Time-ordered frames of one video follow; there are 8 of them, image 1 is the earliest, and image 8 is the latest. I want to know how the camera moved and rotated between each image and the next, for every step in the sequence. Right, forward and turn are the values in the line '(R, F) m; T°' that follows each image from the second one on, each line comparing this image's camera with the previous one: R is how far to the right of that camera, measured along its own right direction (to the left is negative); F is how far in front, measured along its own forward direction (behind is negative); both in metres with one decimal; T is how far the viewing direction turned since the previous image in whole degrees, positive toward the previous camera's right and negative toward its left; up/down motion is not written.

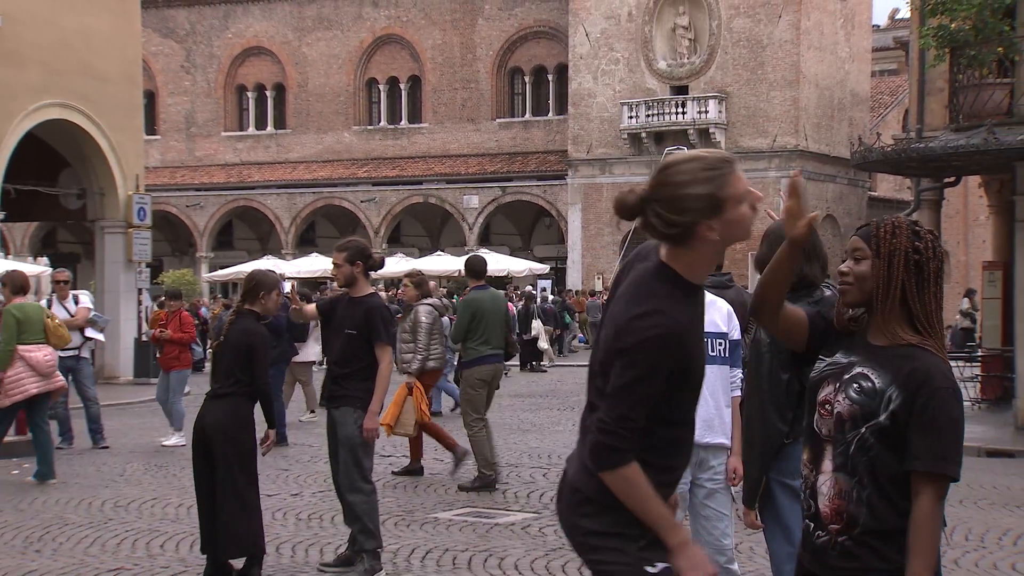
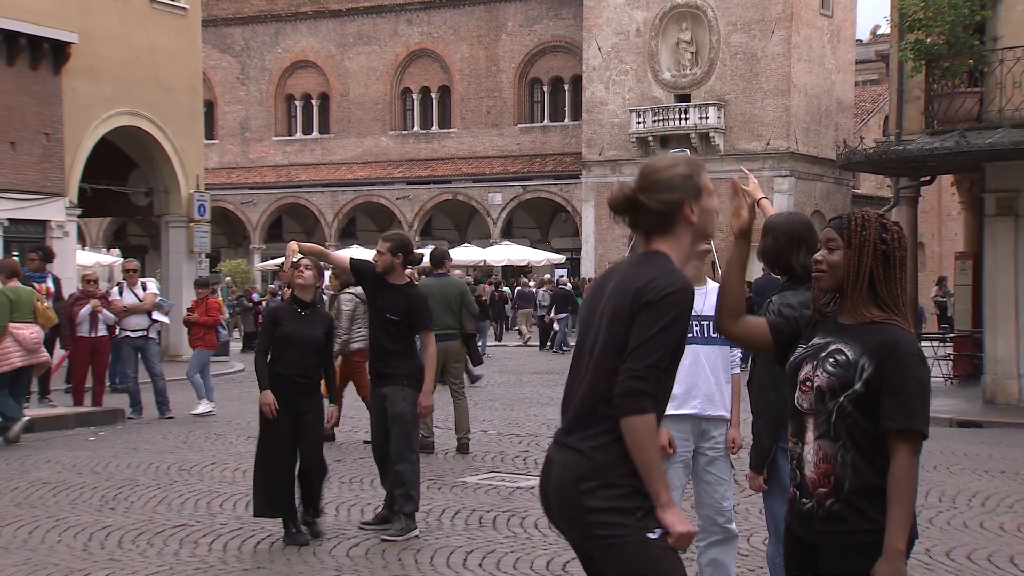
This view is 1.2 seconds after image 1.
(-0.1, -0.9) m; -1°
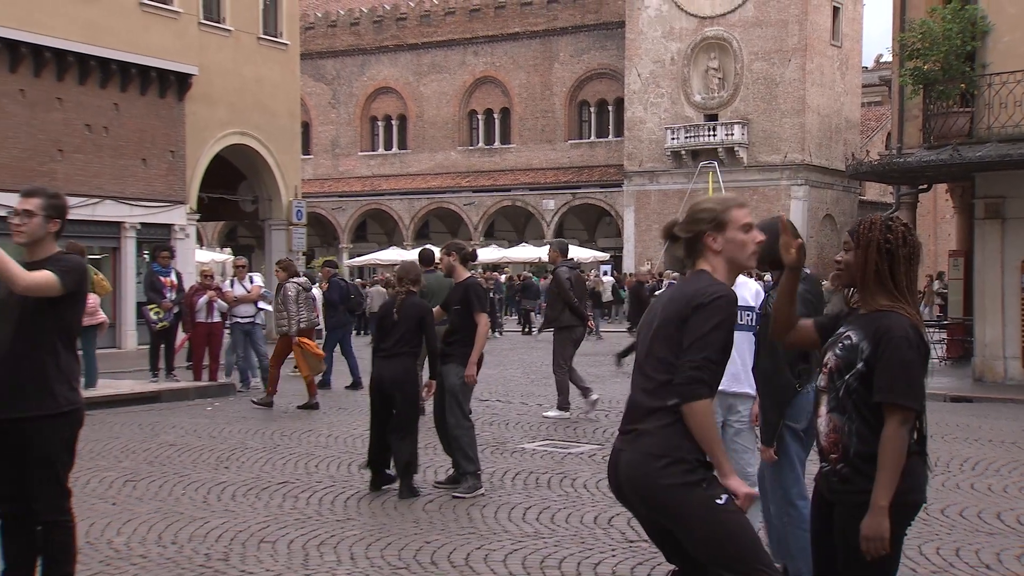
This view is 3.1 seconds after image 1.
(-0.3, -1.4) m; -2°
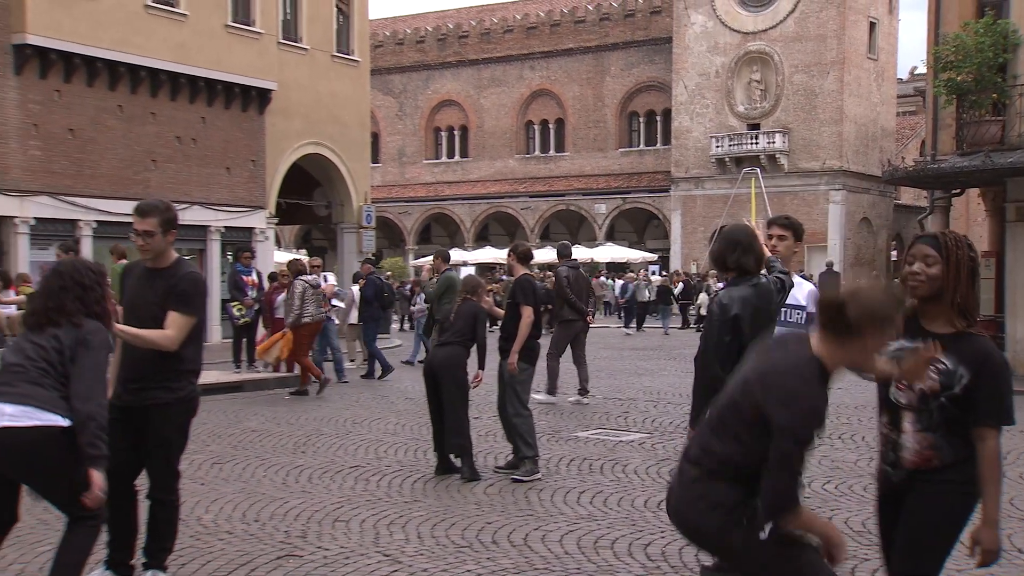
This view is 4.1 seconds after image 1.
(-0.3, -0.7) m; -2°
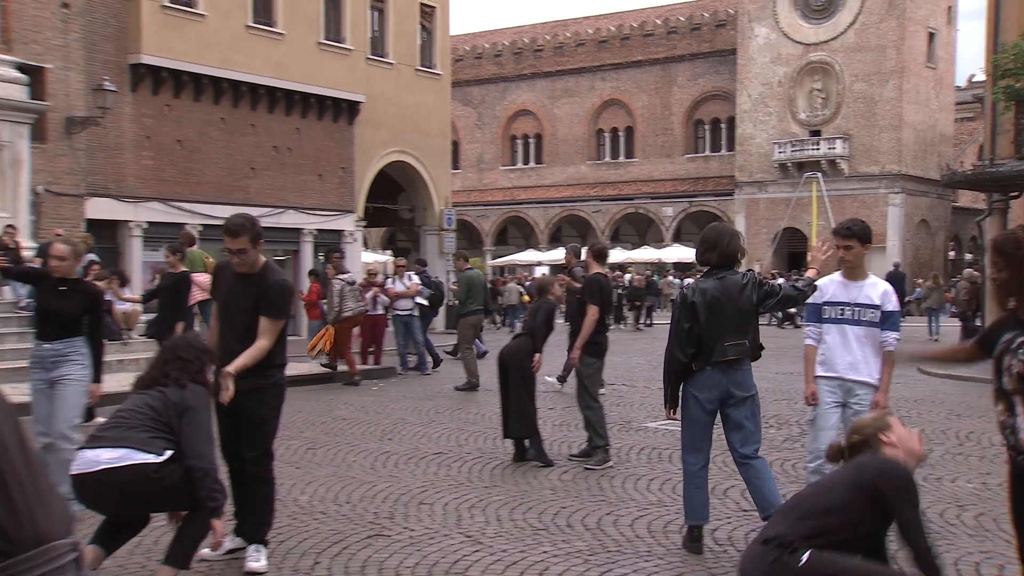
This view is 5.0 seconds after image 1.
(-0.4, -0.7) m; -3°
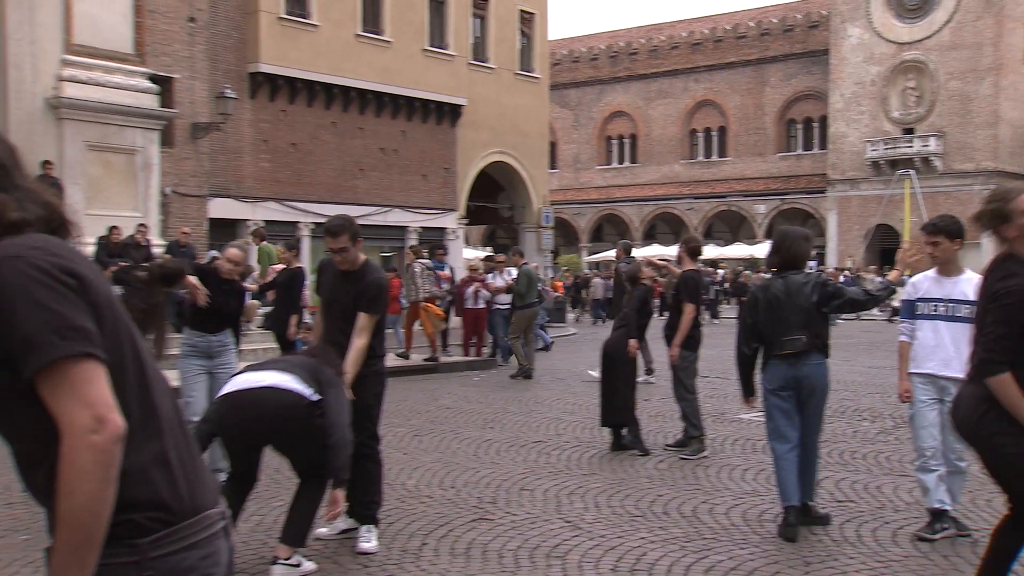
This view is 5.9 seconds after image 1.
(-0.5, -0.5) m; -4°
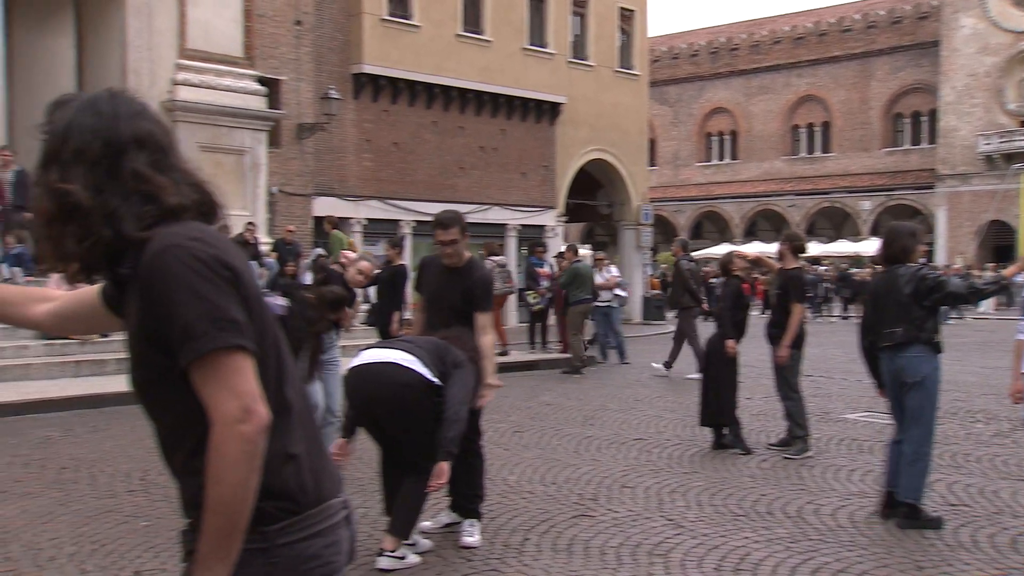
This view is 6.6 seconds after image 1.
(-0.5, -0.1) m; -4°
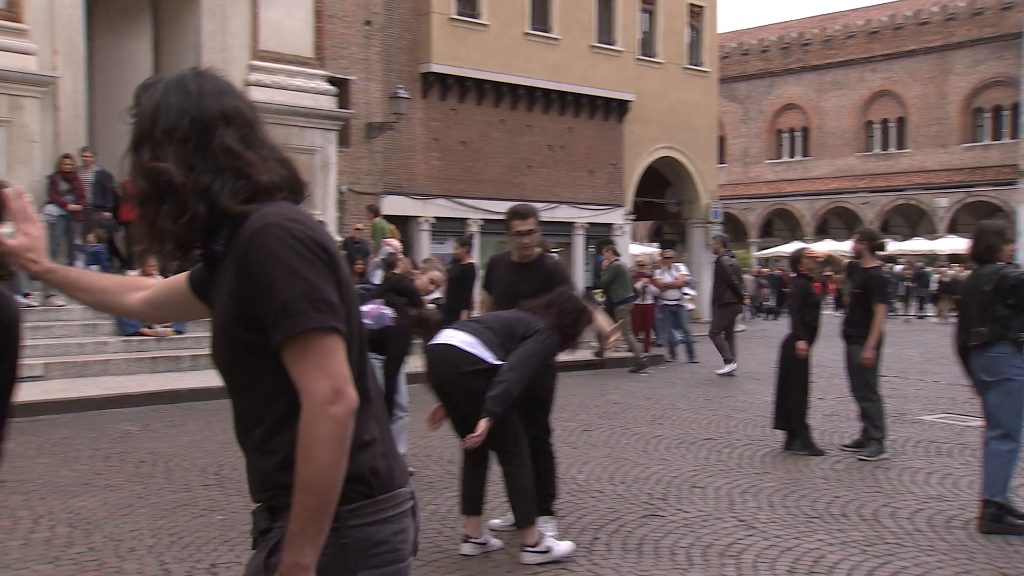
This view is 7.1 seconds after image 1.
(-0.3, 0.0) m; -3°
